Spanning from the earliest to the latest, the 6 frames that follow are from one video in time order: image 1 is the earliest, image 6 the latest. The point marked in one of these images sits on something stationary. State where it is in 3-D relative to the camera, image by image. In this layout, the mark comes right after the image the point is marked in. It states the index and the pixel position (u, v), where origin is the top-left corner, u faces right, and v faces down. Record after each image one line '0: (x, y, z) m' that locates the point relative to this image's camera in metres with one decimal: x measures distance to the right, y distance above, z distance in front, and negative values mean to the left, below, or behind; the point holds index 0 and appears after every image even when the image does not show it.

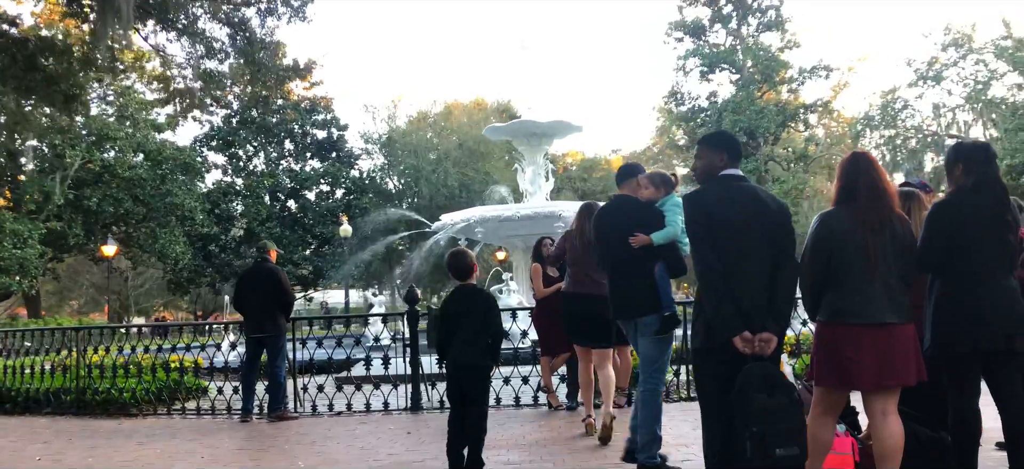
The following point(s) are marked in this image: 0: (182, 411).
0: (-3.1, -1.7, +7.8) m
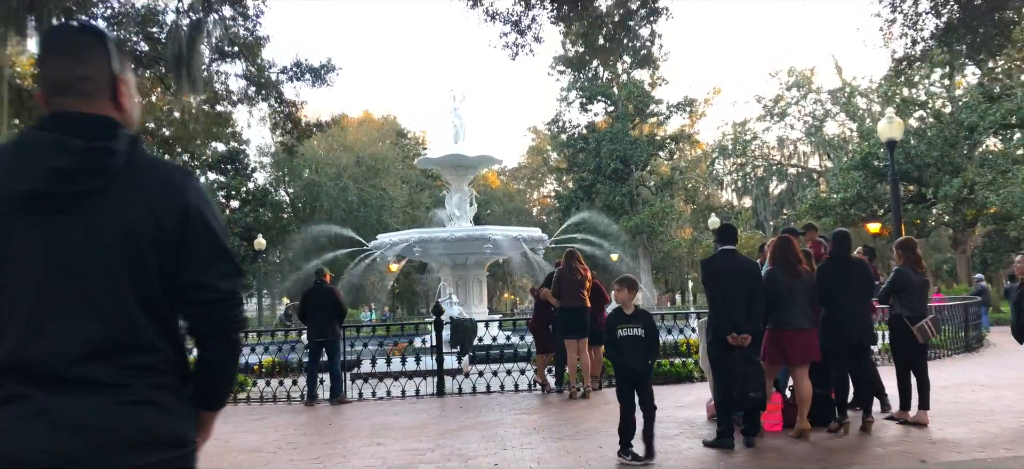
0: (-3.2, -2.0, +9.7) m
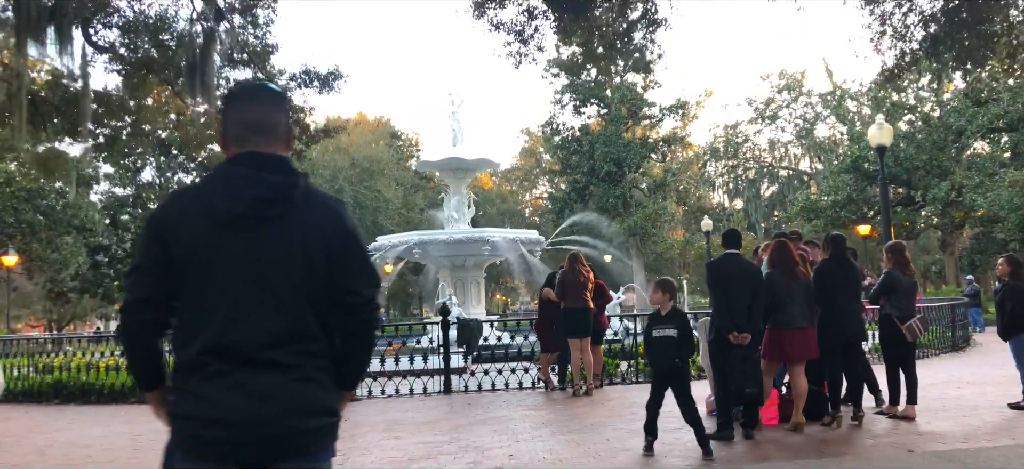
0: (-3.1, -2.0, +10.0) m
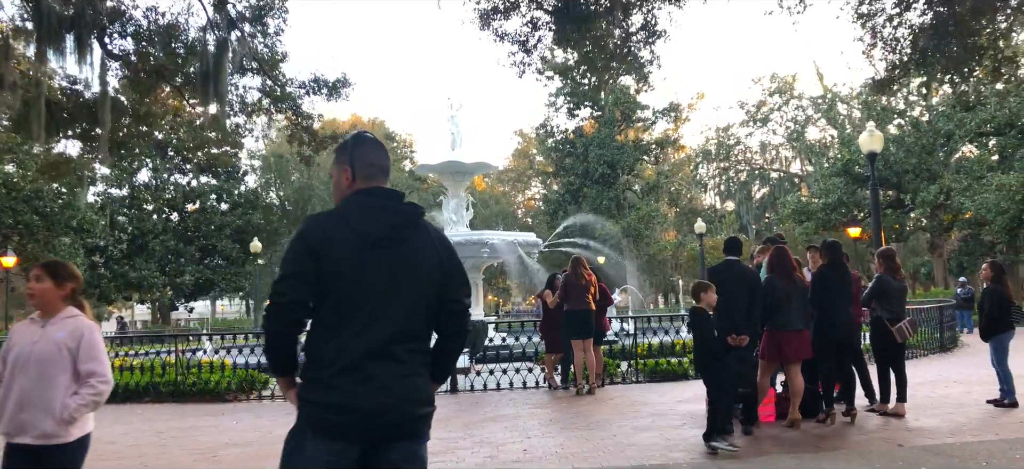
0: (-3.0, -2.1, +10.3) m
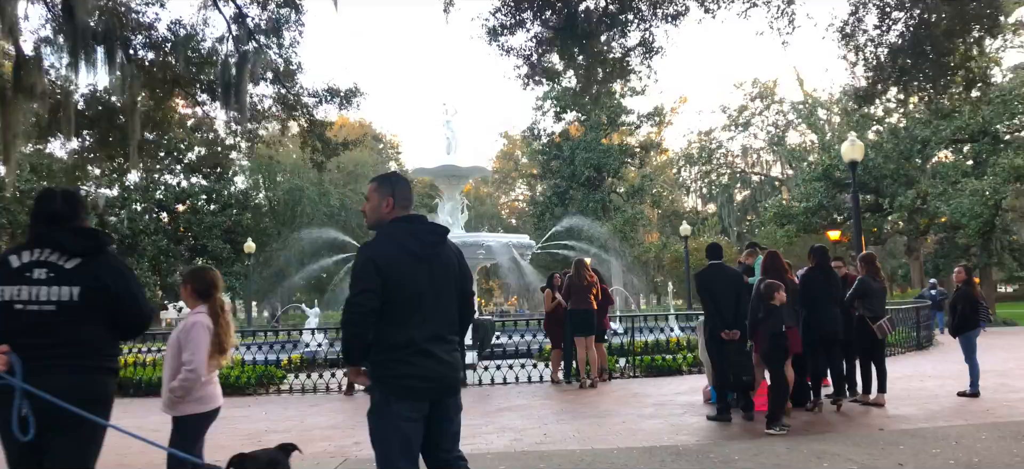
0: (-3.0, -2.1, +10.9) m
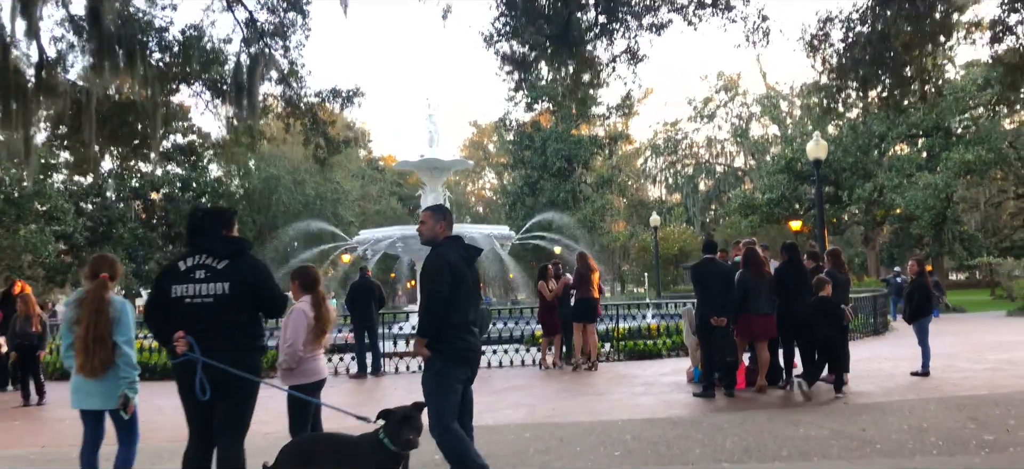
0: (-3.0, -2.0, +11.6) m
